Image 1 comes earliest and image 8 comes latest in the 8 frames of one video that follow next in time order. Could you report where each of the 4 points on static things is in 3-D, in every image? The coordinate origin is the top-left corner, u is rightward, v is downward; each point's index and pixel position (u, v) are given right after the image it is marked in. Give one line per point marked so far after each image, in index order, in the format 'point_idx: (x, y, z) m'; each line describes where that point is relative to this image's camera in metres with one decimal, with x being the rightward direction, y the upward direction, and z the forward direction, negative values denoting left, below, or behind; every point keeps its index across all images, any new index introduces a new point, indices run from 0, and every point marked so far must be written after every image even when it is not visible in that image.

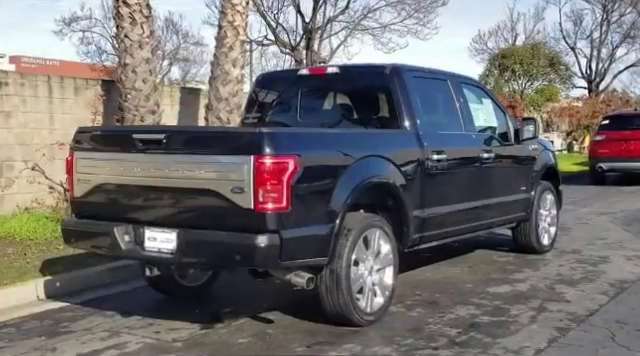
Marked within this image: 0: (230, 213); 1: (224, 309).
0: (-0.6, -0.2, +4.5) m
1: (-0.8, -1.1, +5.6) m
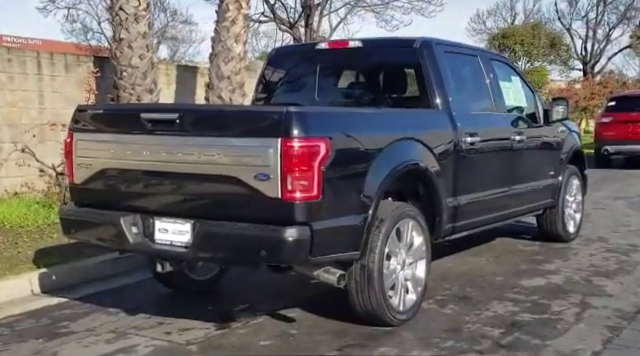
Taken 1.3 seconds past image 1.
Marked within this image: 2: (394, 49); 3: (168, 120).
0: (-0.4, -0.1, +4.0) m
1: (-0.6, -1.0, +5.1) m
2: (+0.6, +1.0, +5.5) m
3: (-0.9, +0.4, +4.4) m
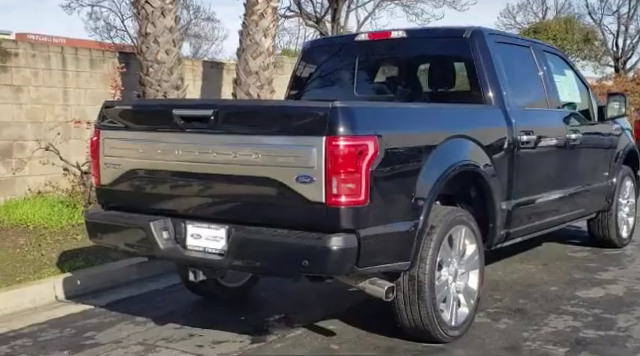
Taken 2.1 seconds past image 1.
0: (-0.1, -0.2, +3.6) m
1: (-0.3, -1.0, +4.8) m
2: (+0.9, +1.0, +5.1) m
3: (-0.7, +0.4, +4.0) m
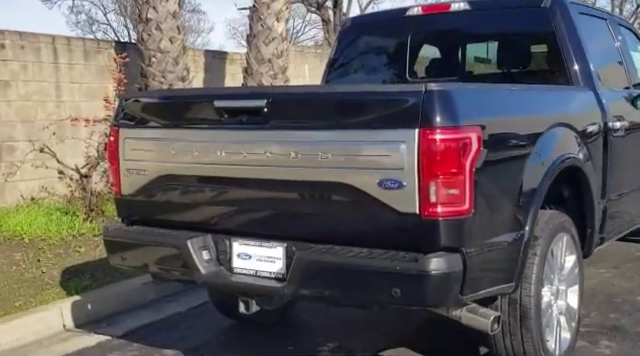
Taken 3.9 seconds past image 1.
0: (+0.2, -0.2, +2.9) m
1: (+0.1, -1.0, +4.0) m
2: (+1.2, +1.0, +4.4) m
3: (-0.3, +0.3, +3.2) m
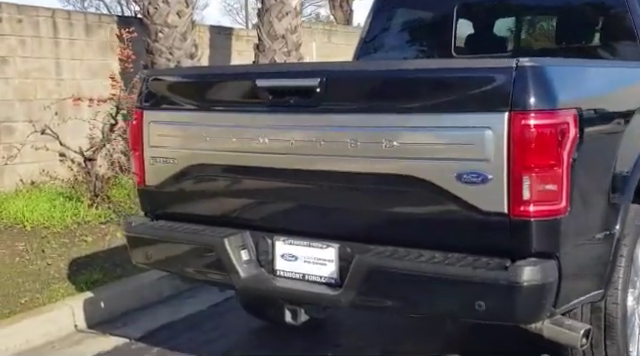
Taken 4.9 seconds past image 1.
0: (+0.5, -0.2, +2.5) m
1: (+0.3, -0.9, +3.7) m
2: (+1.4, +1.1, +3.9) m
3: (-0.1, +0.4, +2.8) m
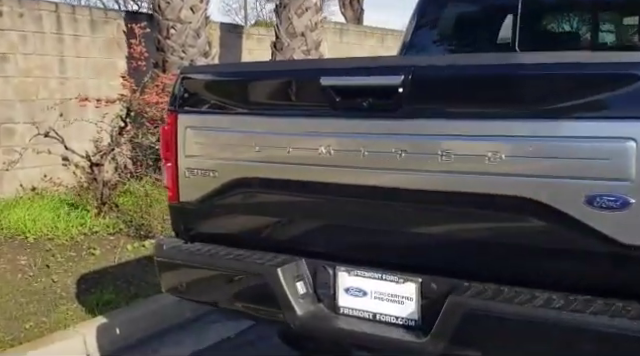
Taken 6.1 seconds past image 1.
0: (+0.7, -0.2, +2.0) m
1: (+0.5, -1.0, +3.2) m
2: (+1.7, +1.0, +3.4) m
3: (+0.2, +0.3, +2.3) m
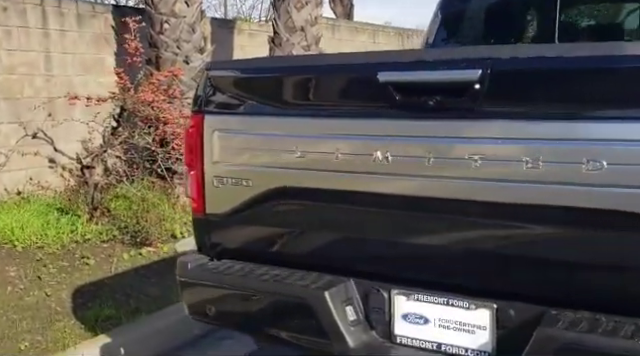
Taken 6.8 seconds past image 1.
0: (+0.9, -0.2, +1.7) m
1: (+0.7, -1.0, +2.9) m
2: (+1.8, +1.0, +3.2) m
3: (+0.3, +0.3, +2.0) m
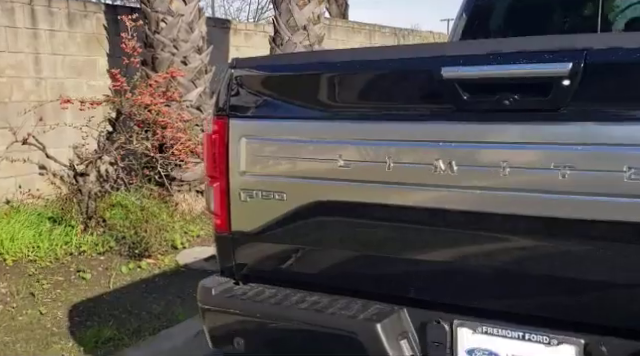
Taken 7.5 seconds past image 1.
0: (+1.1, -0.3, +1.4) m
1: (+0.8, -1.0, +2.6) m
2: (+1.9, +1.0, +2.9) m
3: (+0.5, +0.2, +1.7) m
